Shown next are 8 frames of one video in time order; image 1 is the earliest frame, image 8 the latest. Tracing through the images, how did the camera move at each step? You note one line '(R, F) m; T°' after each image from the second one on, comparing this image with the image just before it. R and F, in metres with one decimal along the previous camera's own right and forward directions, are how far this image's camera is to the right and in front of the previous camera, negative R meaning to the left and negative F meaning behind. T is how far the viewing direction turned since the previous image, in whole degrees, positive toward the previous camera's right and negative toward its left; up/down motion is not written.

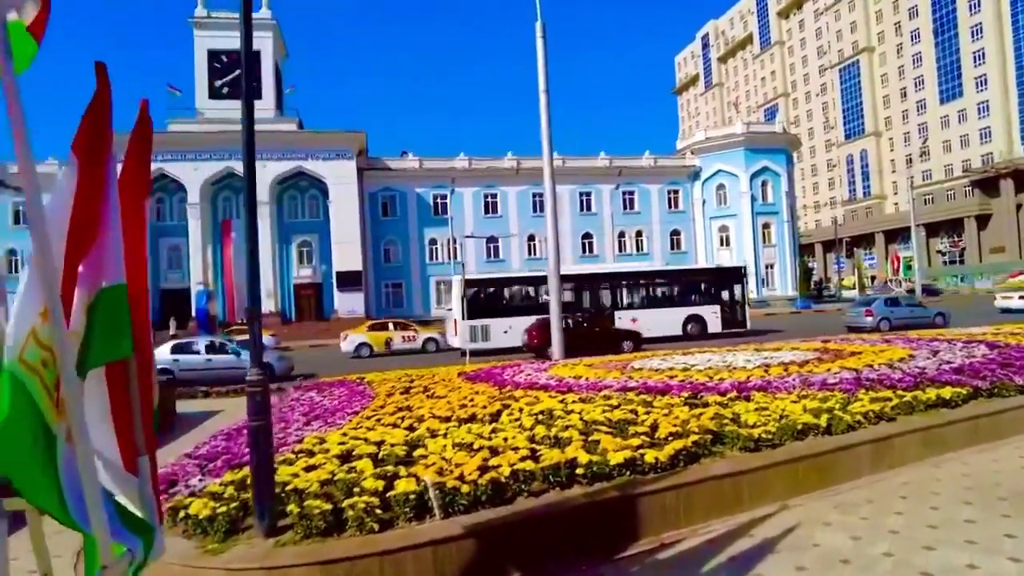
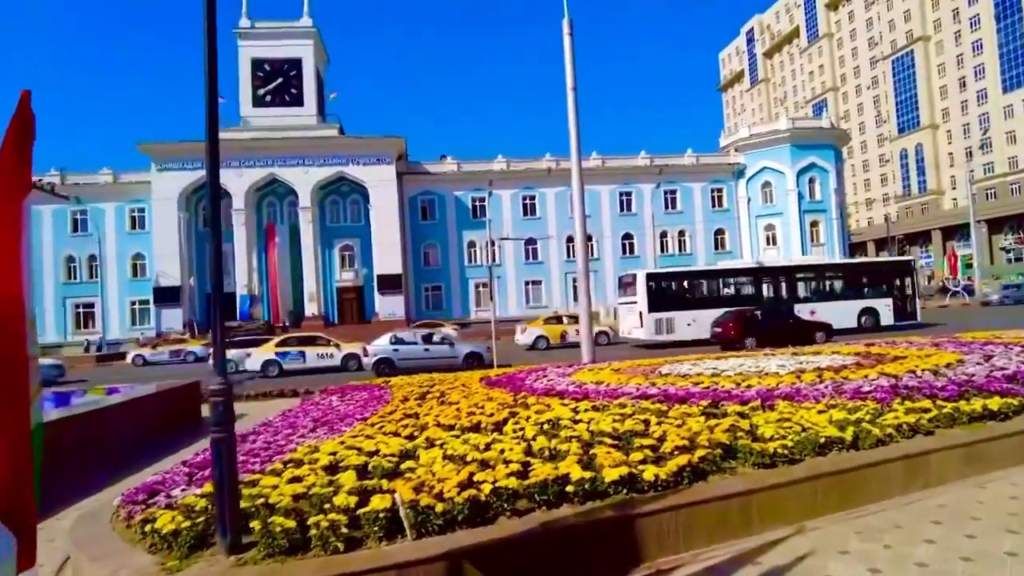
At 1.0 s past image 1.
(+0.5, +0.5) m; -4°
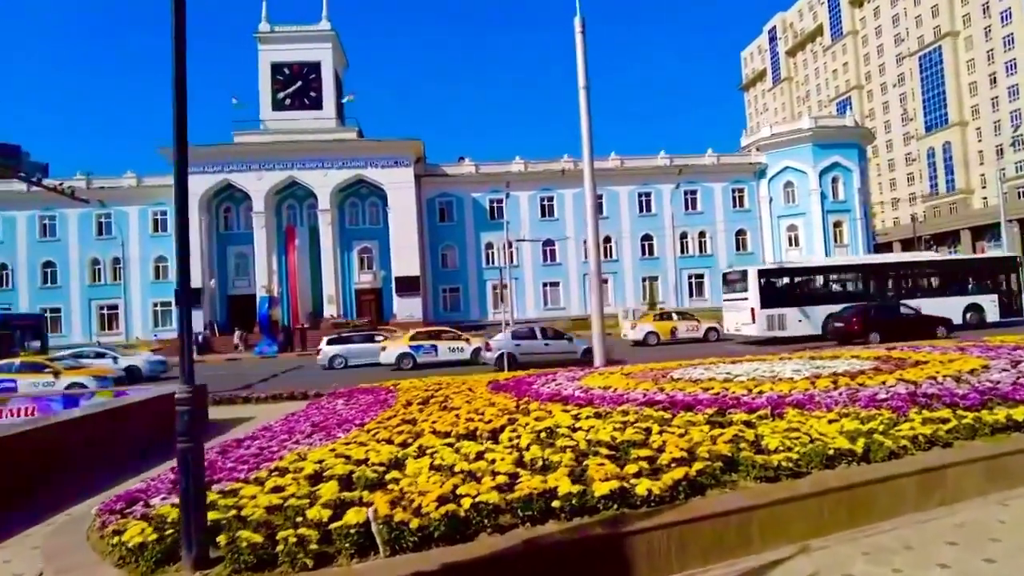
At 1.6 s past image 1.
(+0.3, +0.3) m; -2°
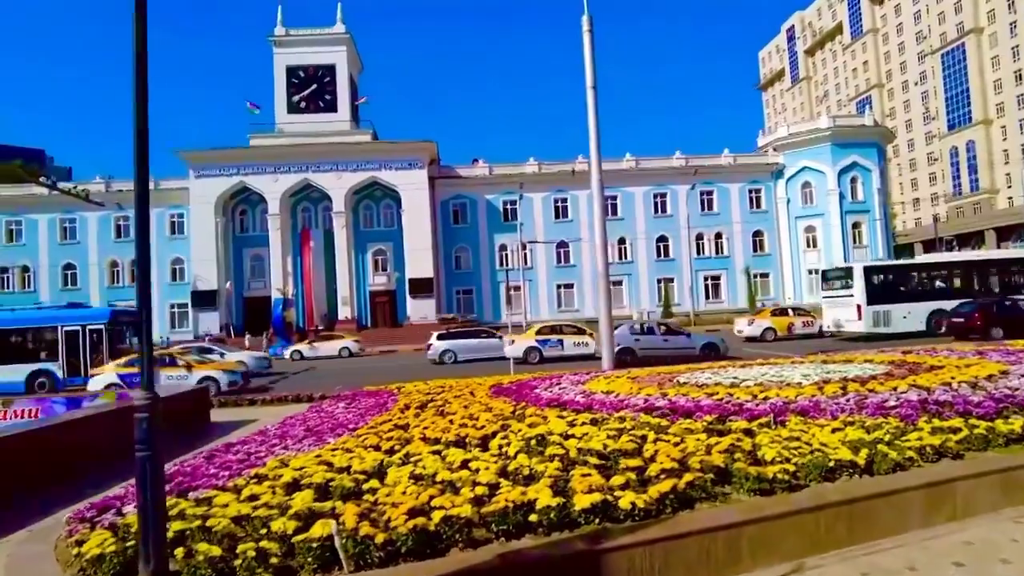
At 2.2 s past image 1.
(+0.3, +0.3) m; -1°
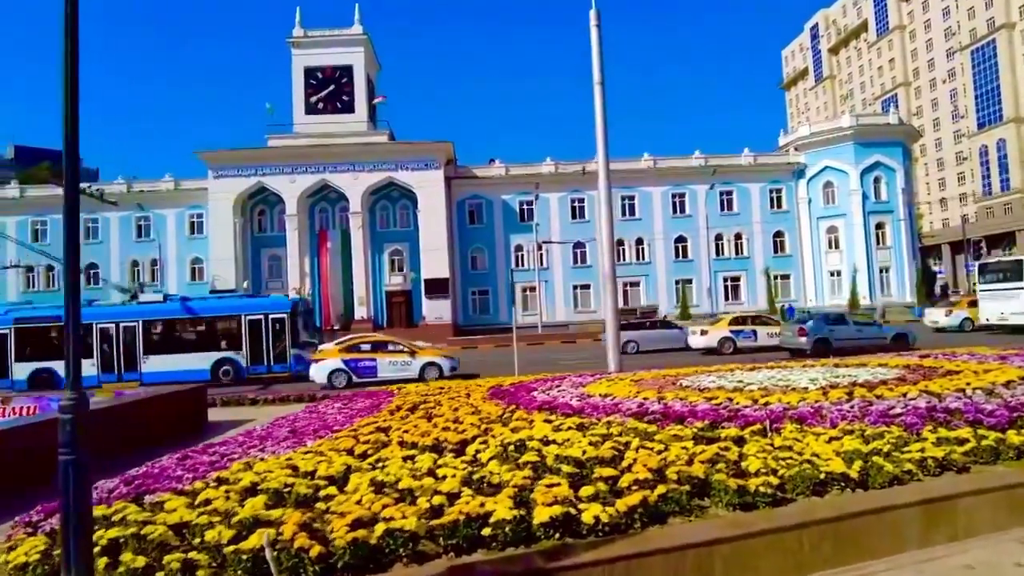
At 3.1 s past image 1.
(+0.4, +0.4) m; -2°
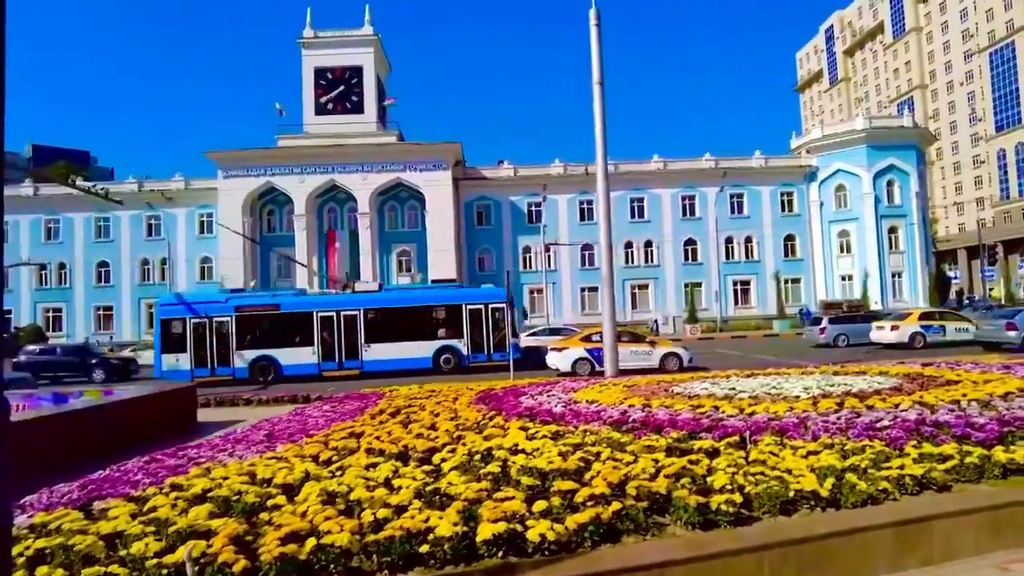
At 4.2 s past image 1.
(+0.4, +0.3) m; -1°
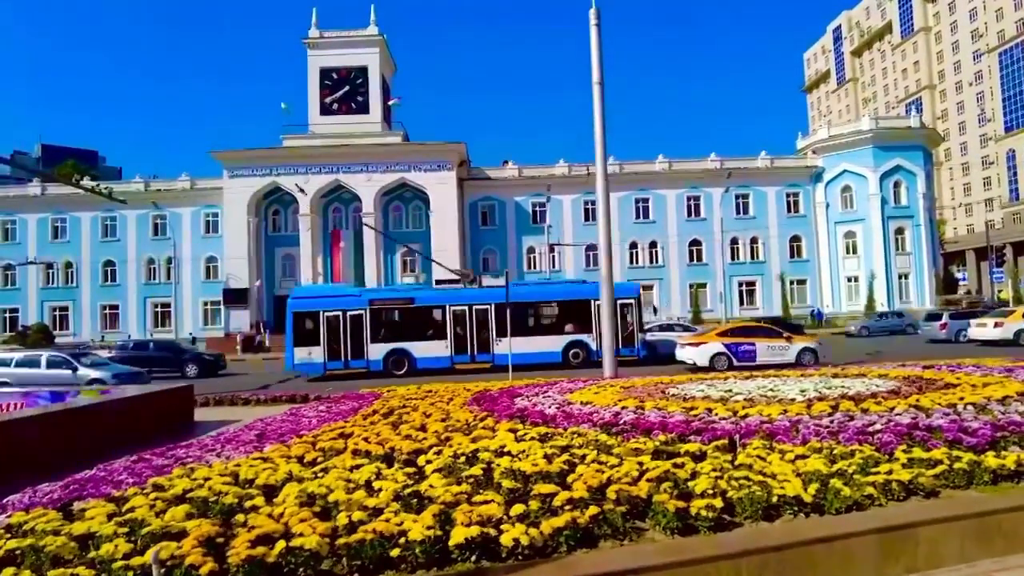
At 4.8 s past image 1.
(+0.2, +0.1) m; -1°
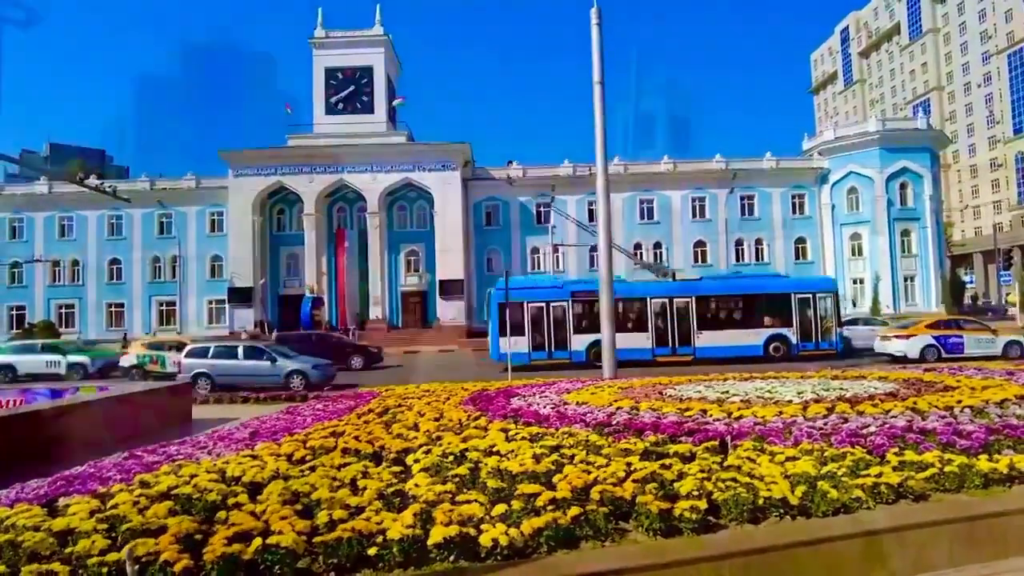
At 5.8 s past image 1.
(+0.1, +0.1) m; -1°
